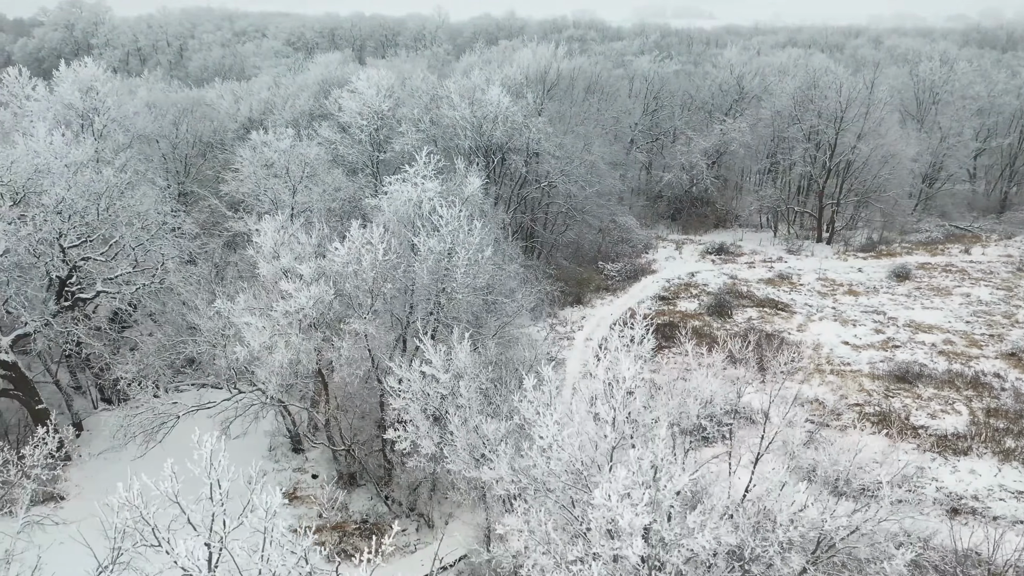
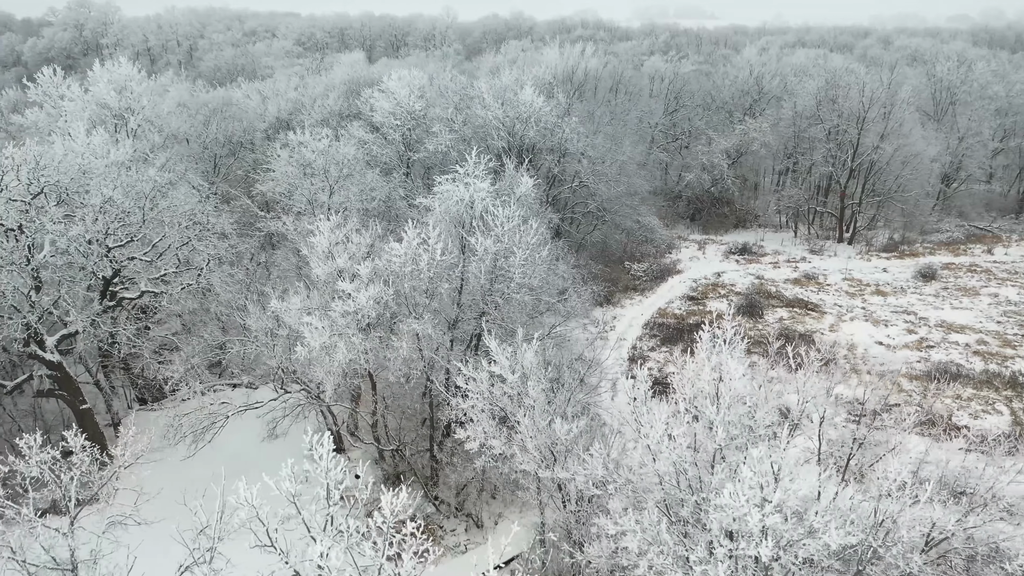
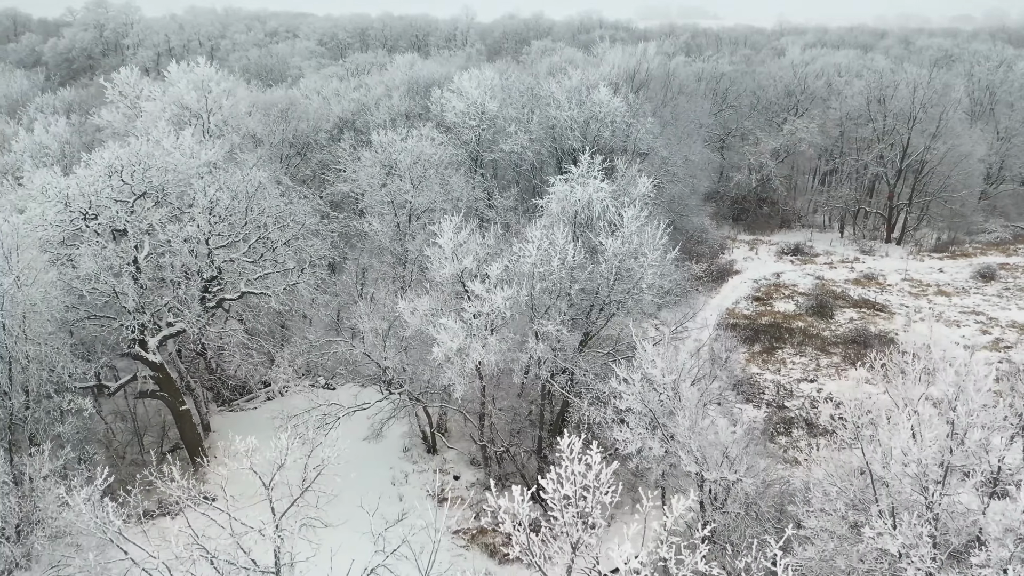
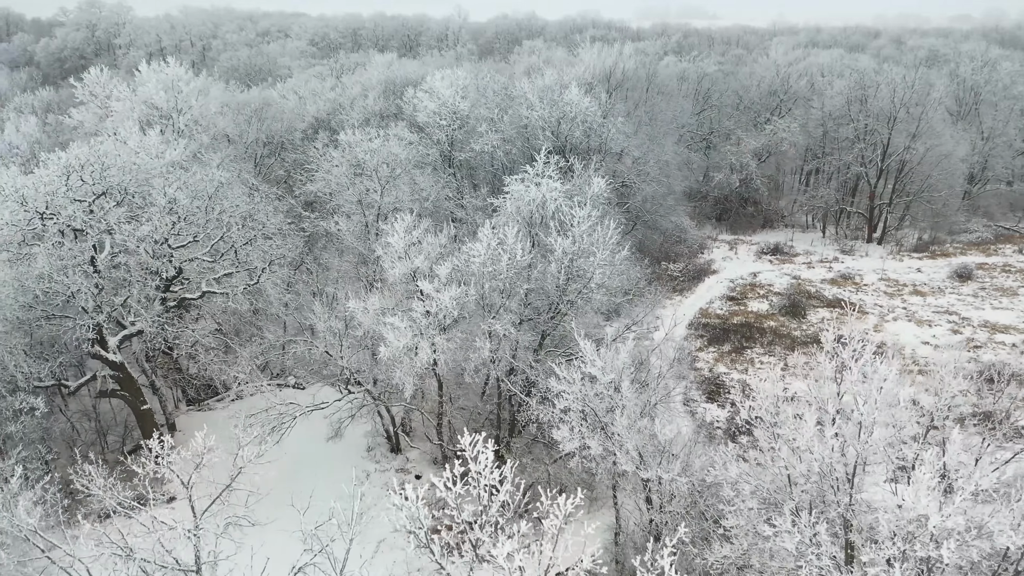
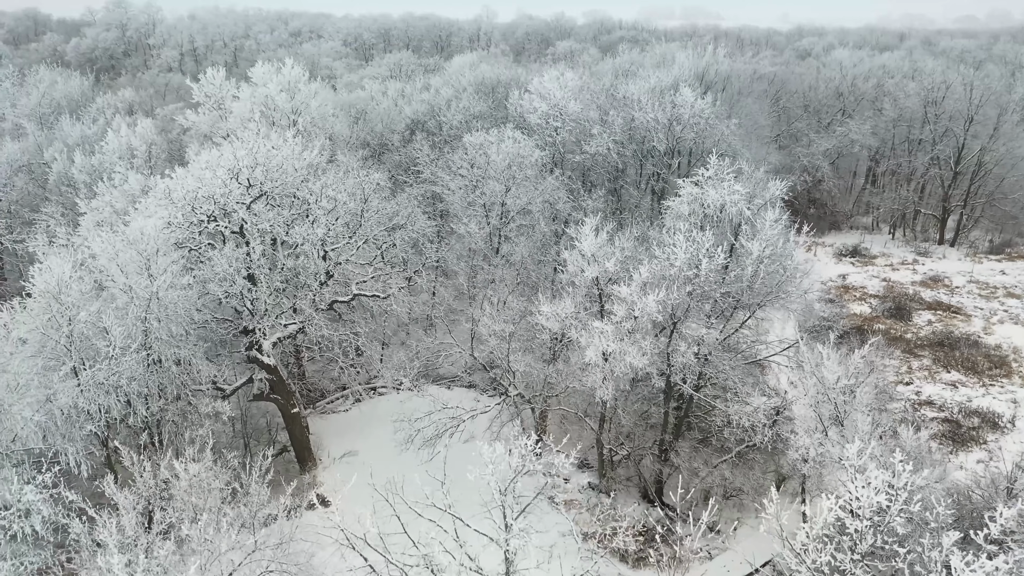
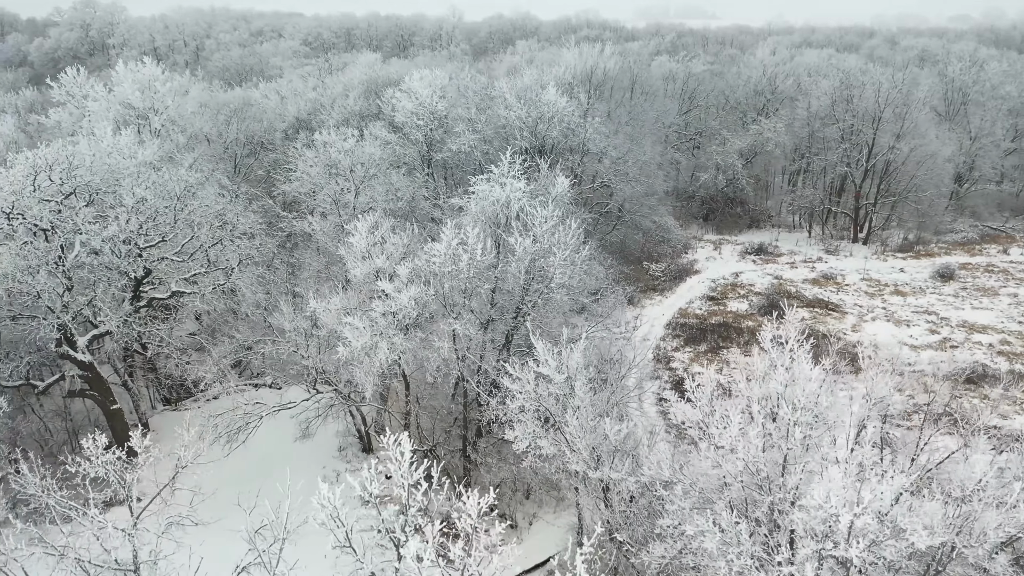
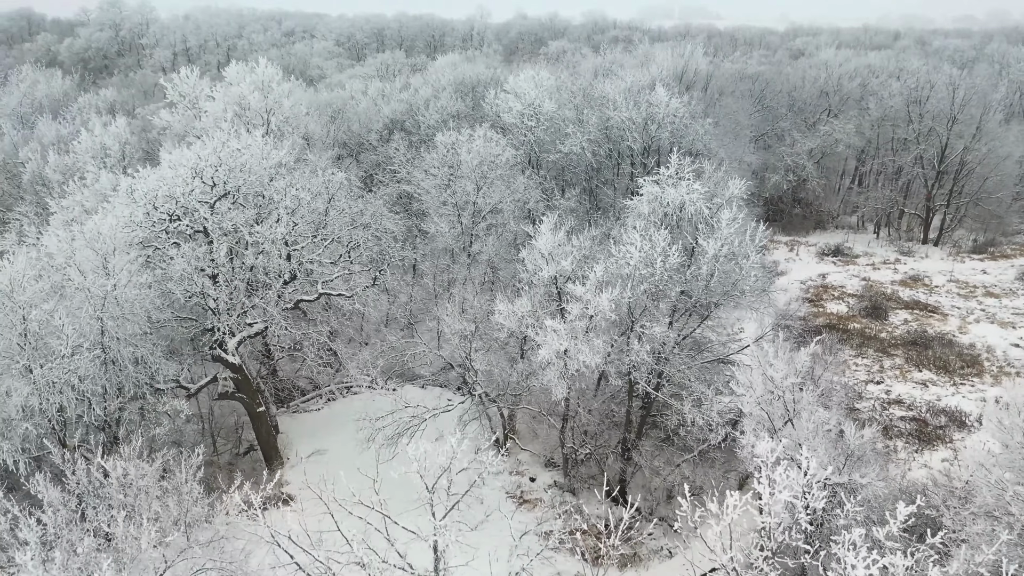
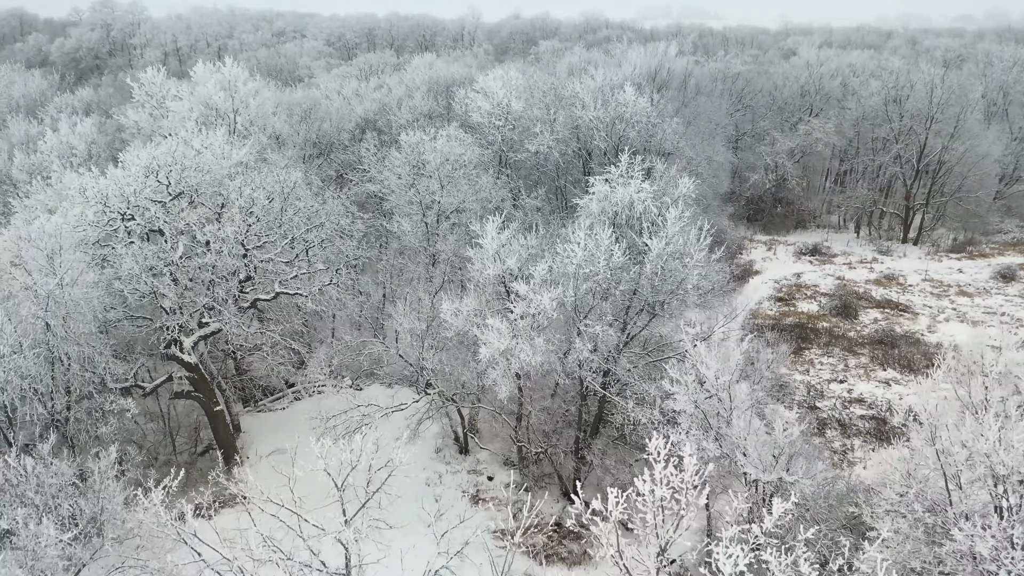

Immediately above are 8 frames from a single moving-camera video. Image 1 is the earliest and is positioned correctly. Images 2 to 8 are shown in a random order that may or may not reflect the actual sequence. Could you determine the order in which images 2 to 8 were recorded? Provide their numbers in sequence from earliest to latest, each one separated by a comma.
2, 6, 4, 3, 8, 7, 5
